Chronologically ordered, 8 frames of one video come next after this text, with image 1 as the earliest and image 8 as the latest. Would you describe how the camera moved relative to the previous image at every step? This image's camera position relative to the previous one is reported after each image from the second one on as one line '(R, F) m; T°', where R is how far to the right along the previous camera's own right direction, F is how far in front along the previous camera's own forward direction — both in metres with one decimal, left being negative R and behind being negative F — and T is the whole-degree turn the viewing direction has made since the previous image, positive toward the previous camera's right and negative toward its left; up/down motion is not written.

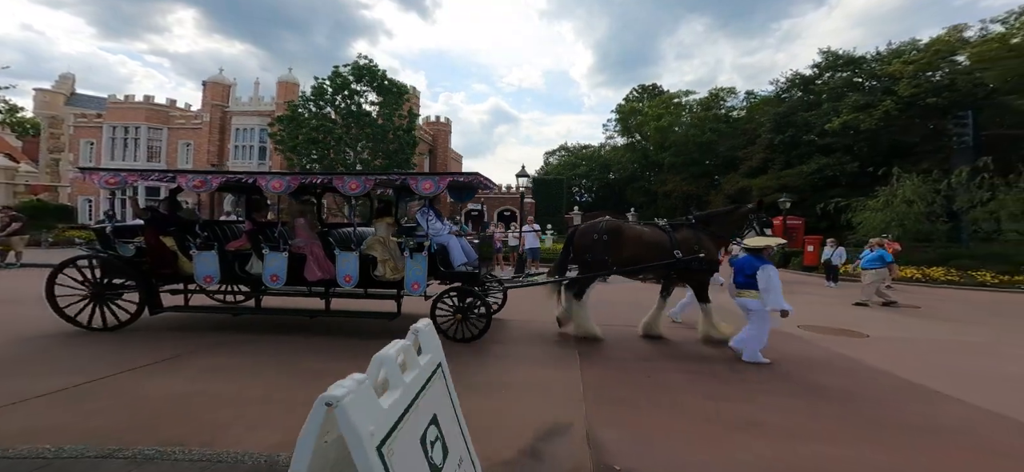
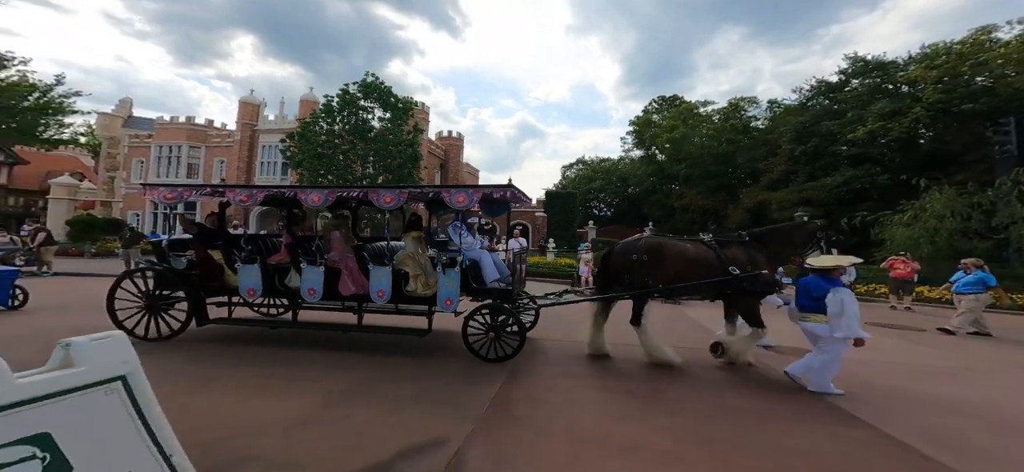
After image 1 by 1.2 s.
(+0.2, 0.0) m; -4°
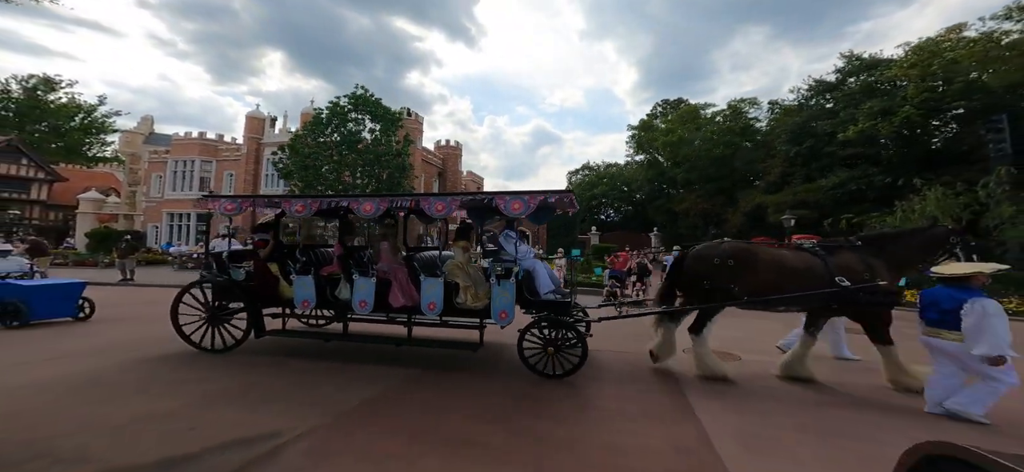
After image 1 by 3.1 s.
(0.0, +0.1) m; -2°
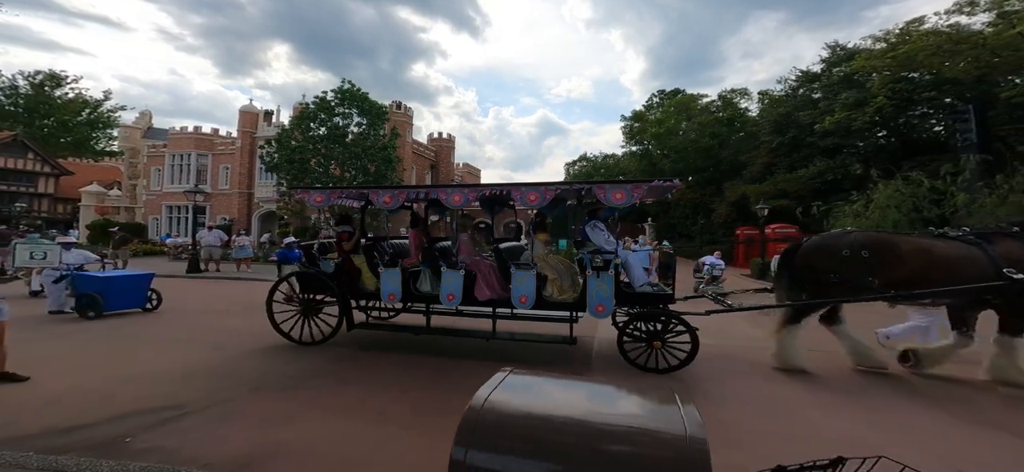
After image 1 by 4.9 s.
(+1.2, -0.5) m; -1°
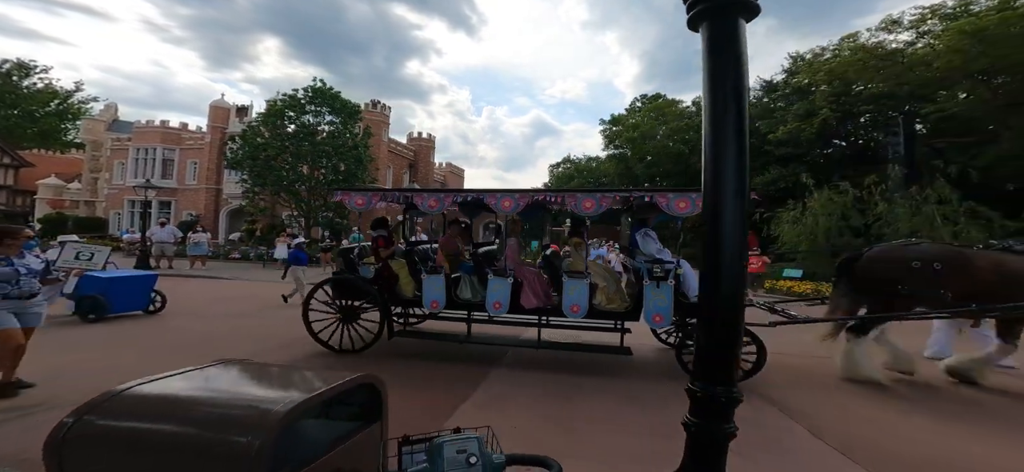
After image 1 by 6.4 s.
(+0.9, -0.1) m; +1°
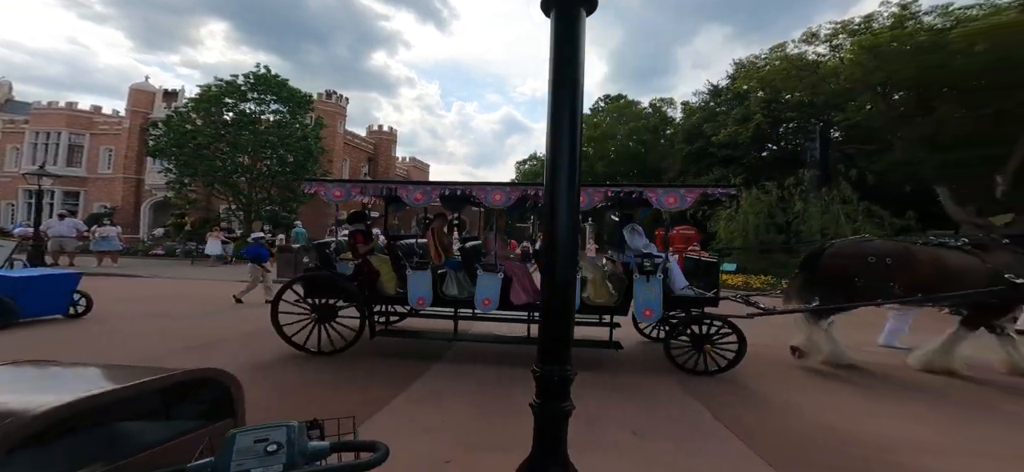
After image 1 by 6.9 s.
(+0.4, -0.1) m; +4°
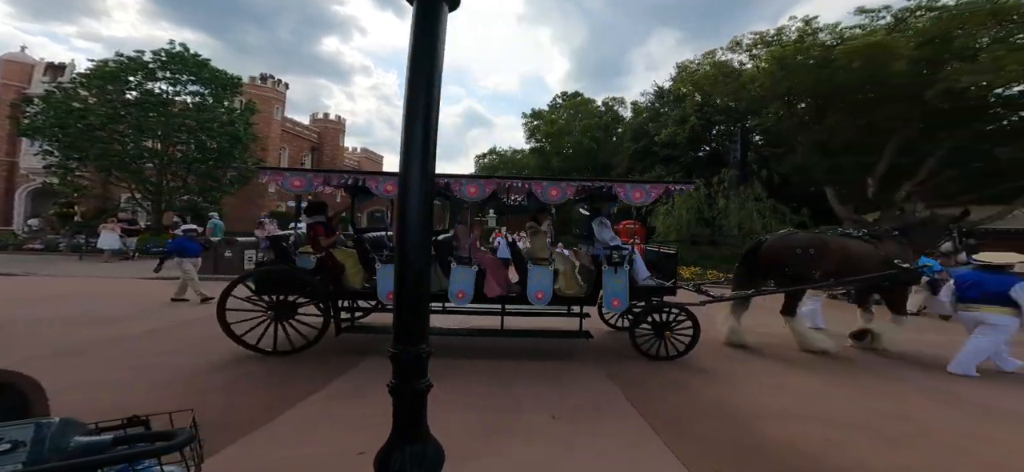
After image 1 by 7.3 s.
(+0.4, +0.1) m; +5°
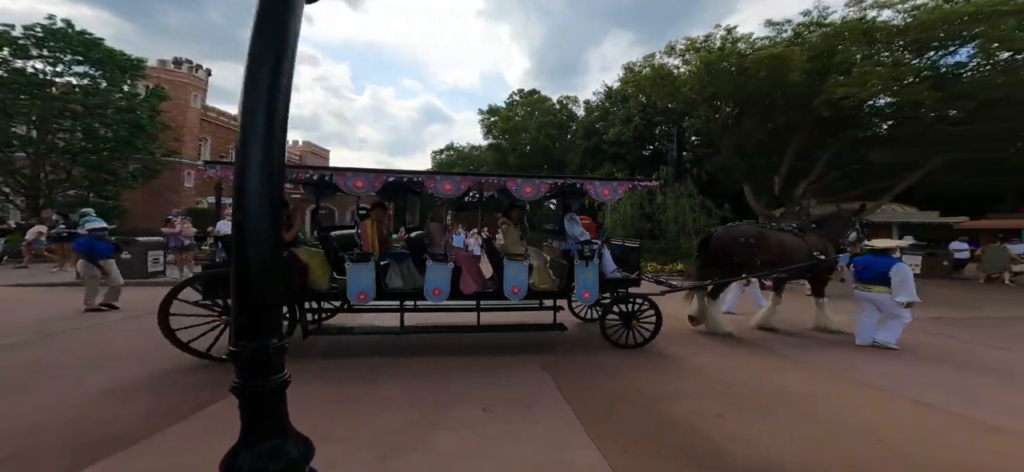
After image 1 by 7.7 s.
(+0.3, 0.0) m; +6°
